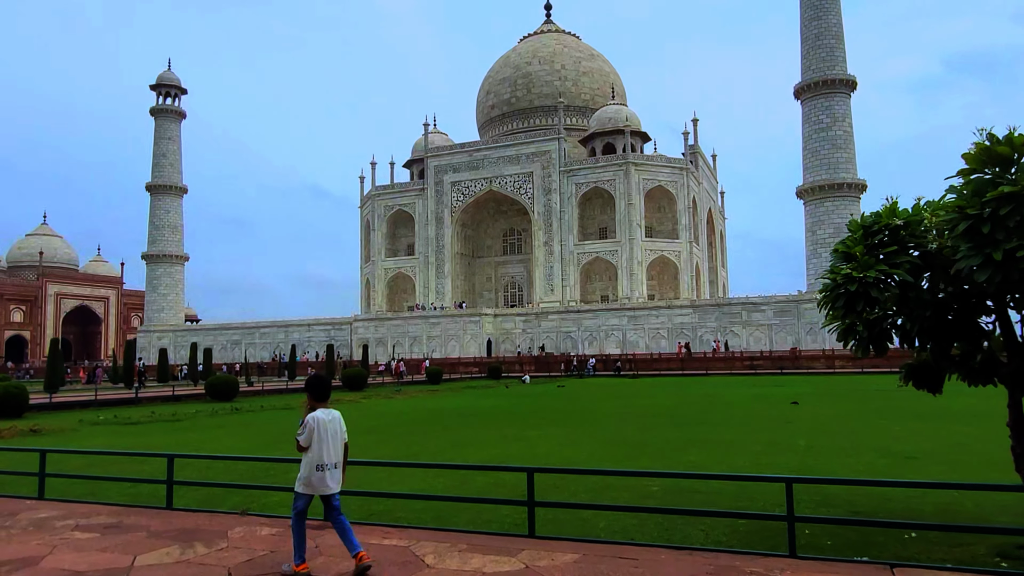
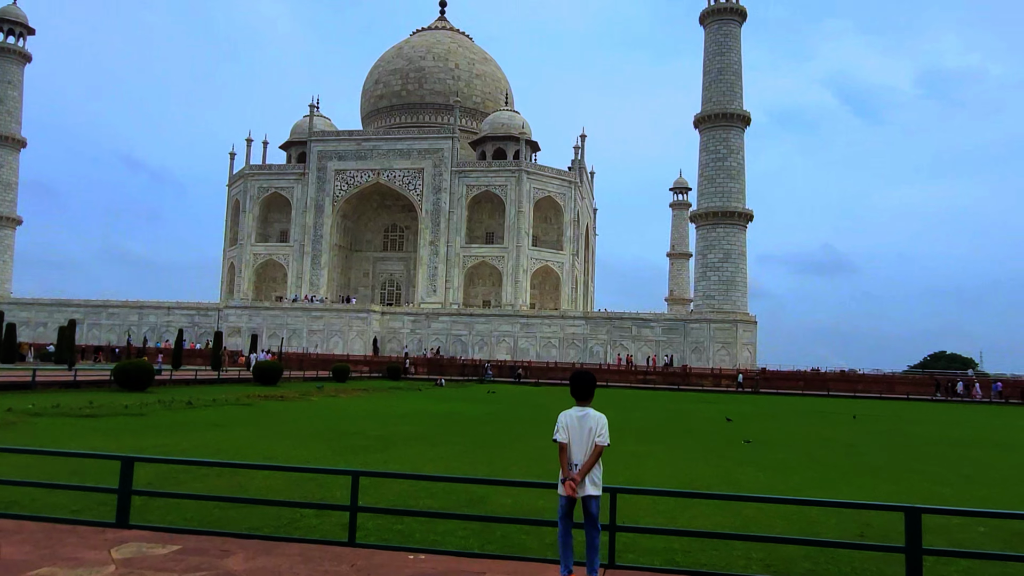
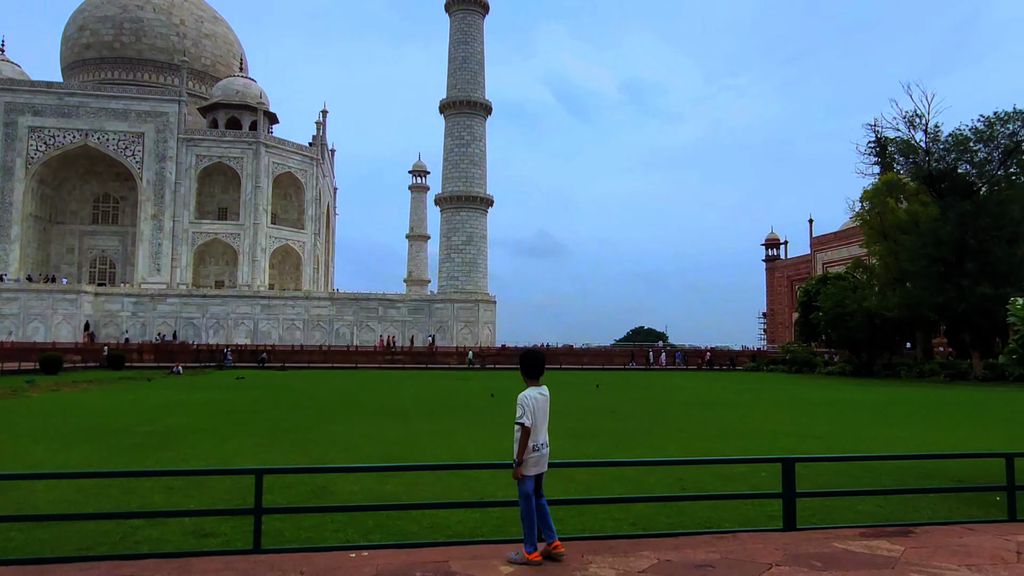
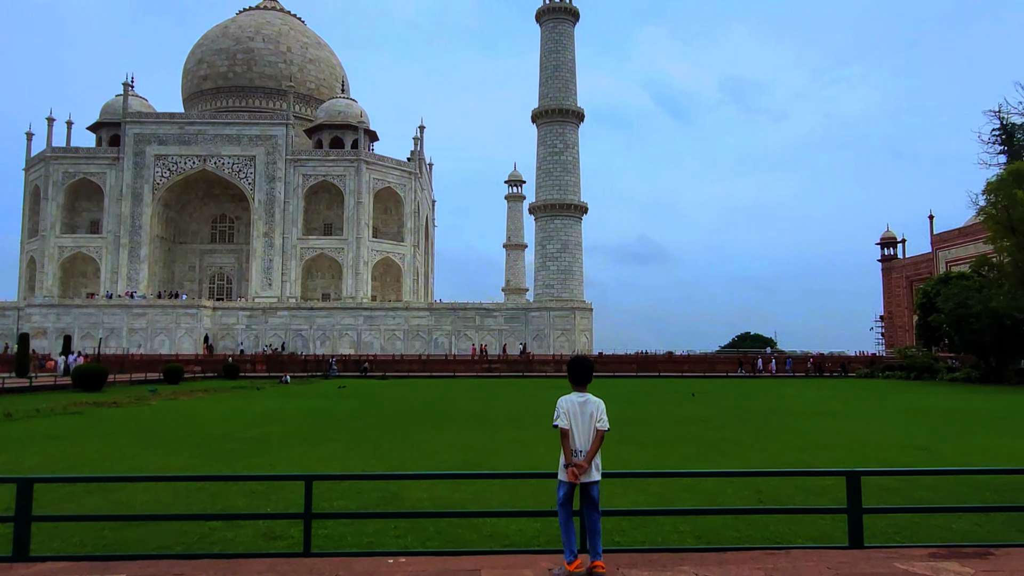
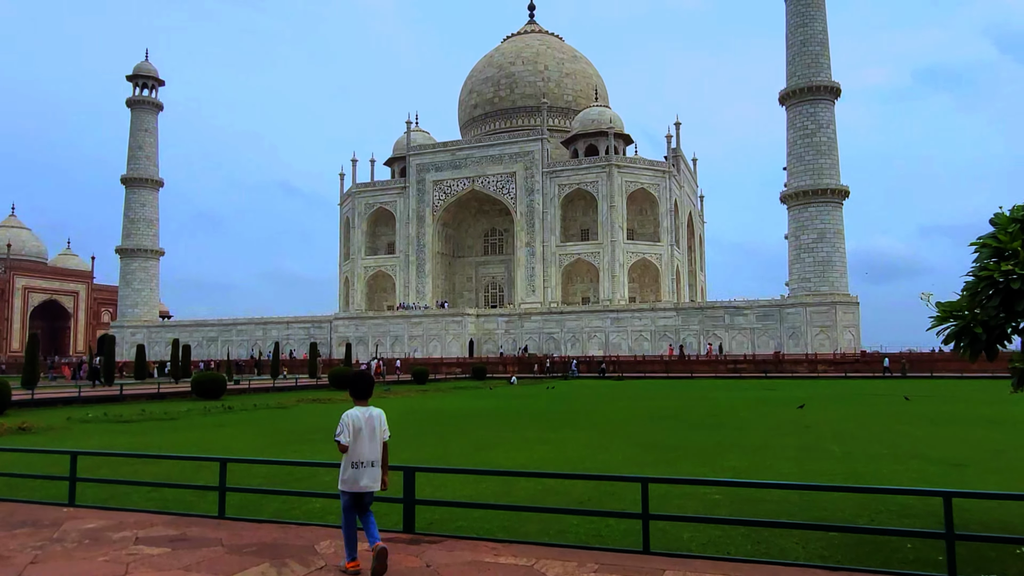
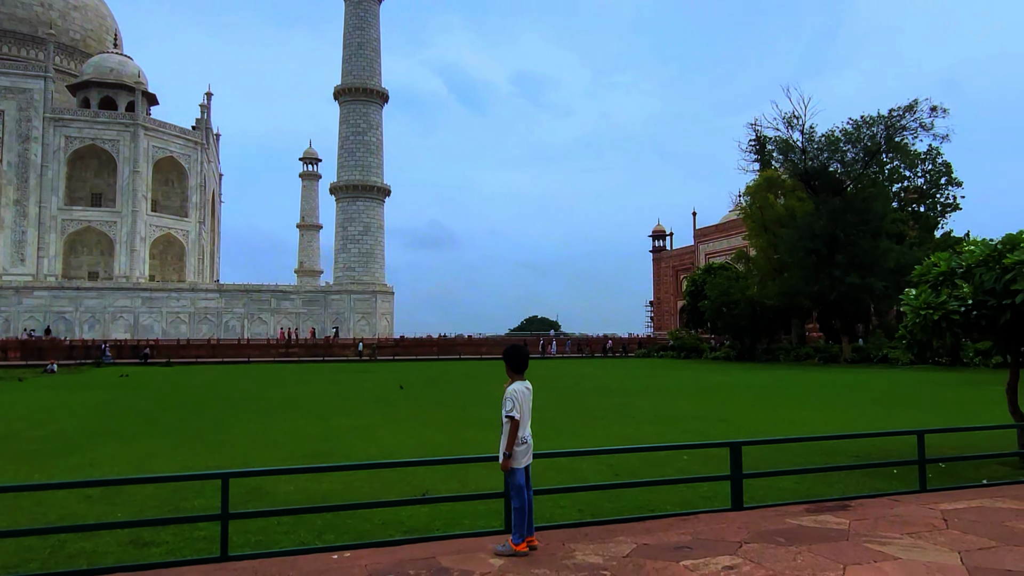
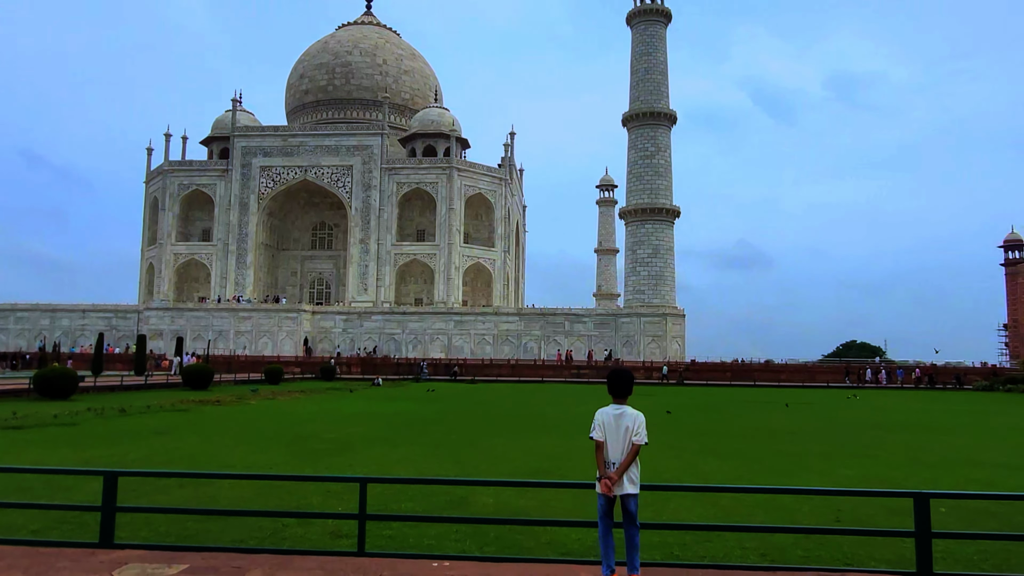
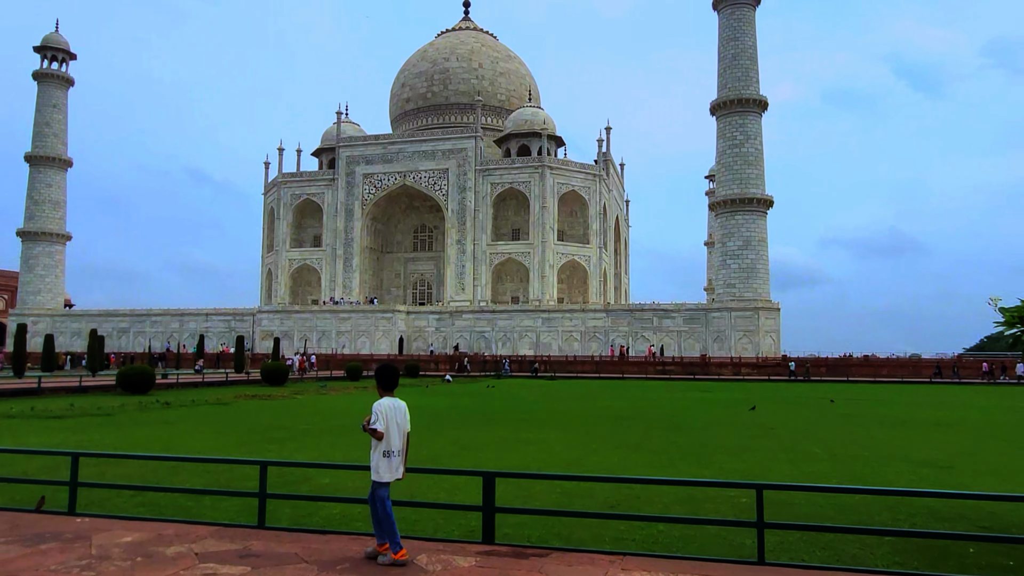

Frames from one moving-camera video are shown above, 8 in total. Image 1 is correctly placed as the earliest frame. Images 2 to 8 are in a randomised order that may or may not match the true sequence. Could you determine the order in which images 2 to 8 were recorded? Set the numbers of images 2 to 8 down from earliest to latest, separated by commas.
5, 8, 2, 7, 4, 3, 6
